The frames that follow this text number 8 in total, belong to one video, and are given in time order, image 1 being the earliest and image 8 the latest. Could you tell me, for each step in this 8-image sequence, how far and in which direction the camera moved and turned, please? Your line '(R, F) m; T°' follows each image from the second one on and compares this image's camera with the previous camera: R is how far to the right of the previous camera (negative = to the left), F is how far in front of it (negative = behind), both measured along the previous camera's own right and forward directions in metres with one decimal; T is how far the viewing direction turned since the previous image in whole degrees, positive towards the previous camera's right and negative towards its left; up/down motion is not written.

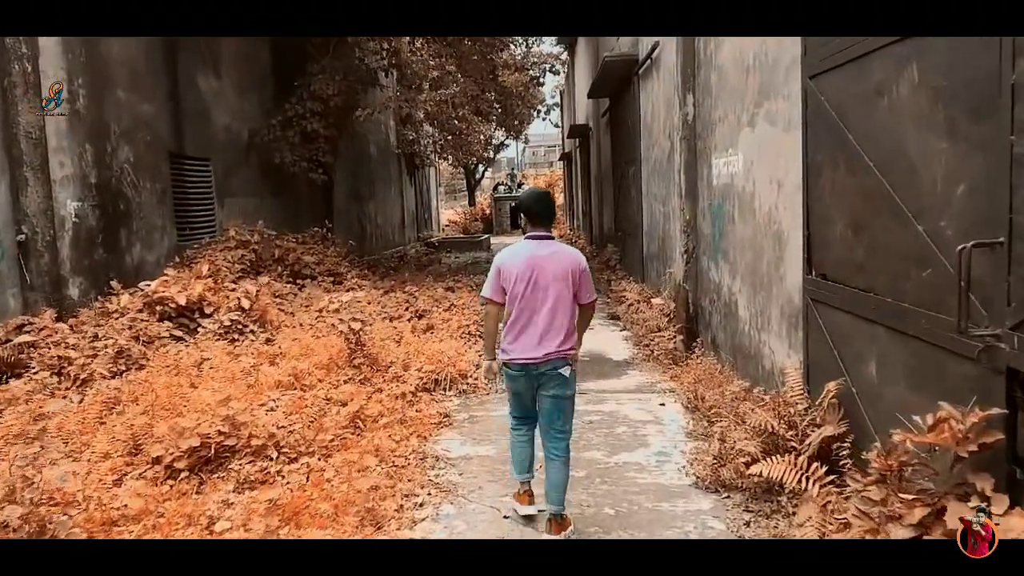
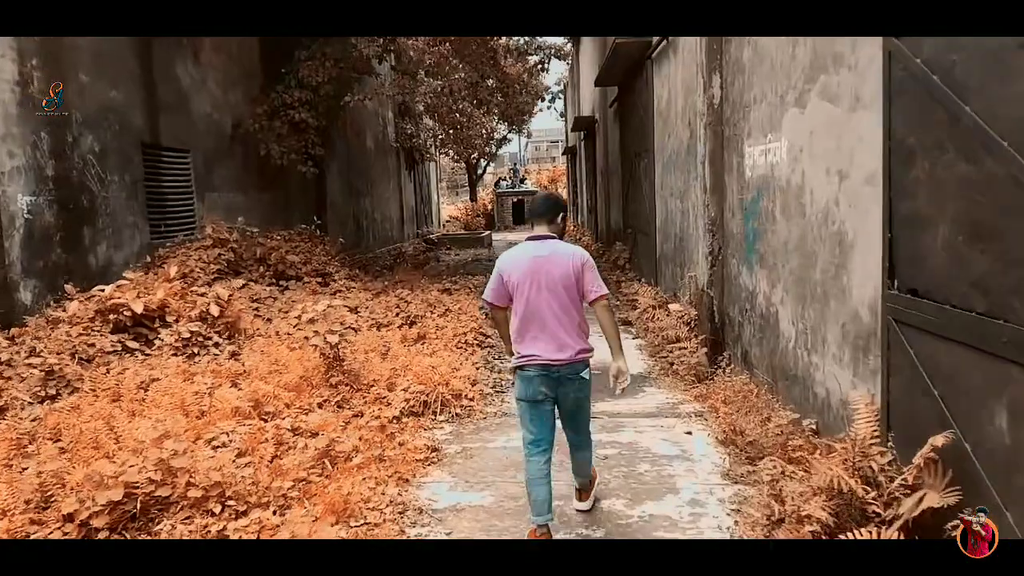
(0.0, +0.9) m; 0°
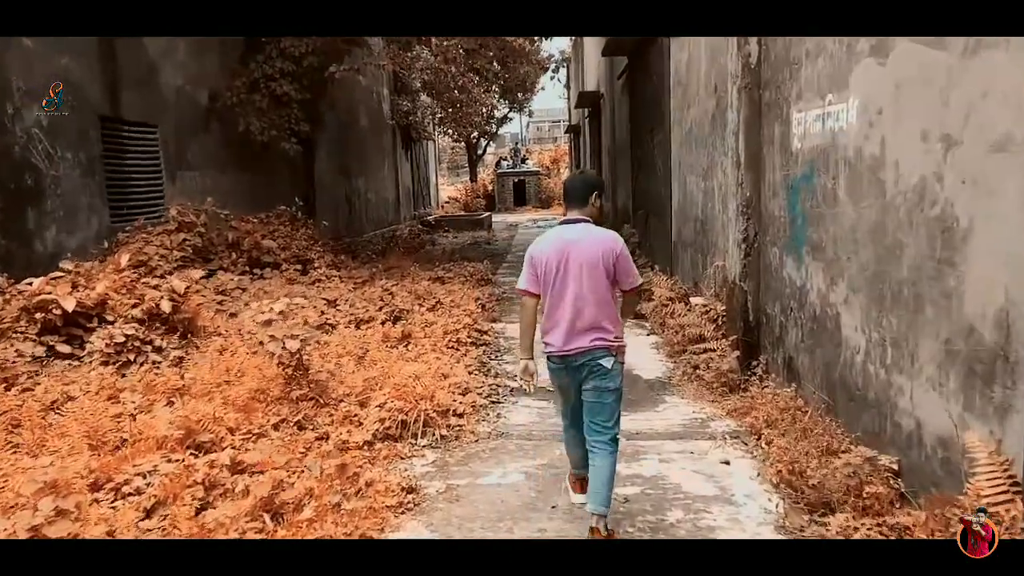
(0.0, +1.0) m; 0°
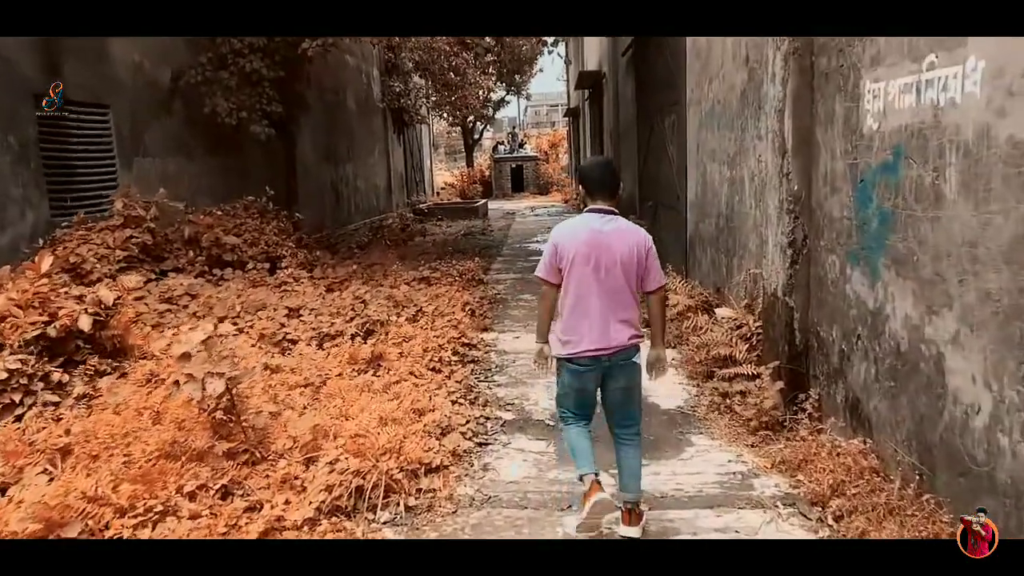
(0.0, +1.1) m; 0°
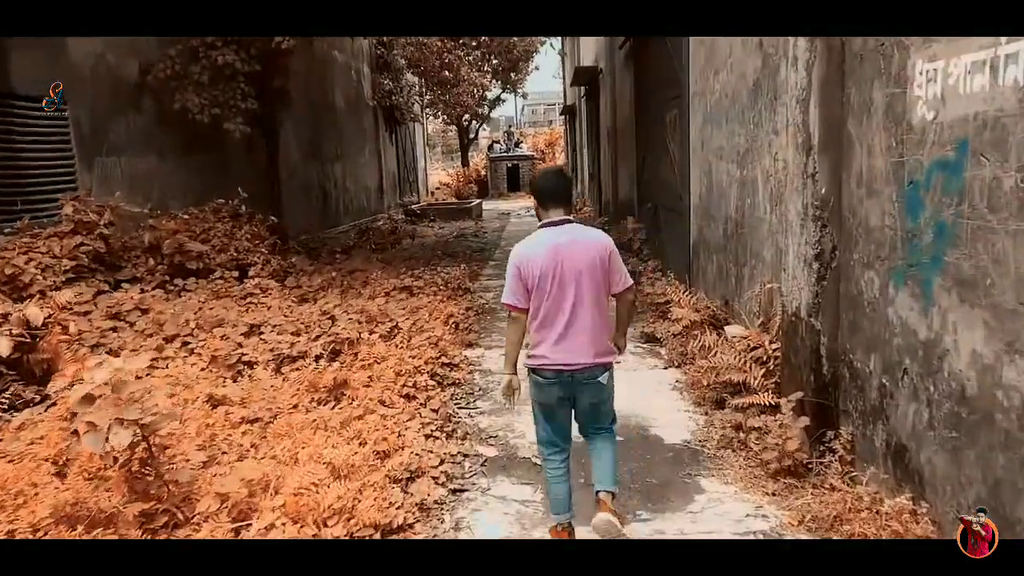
(+0.1, +0.7) m; 0°
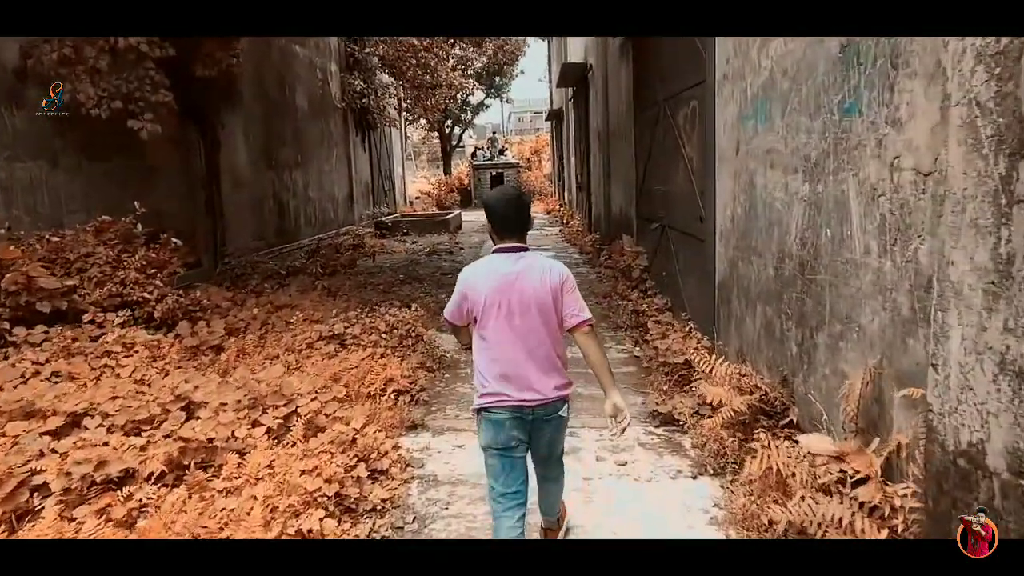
(+0.2, +1.9) m; +1°
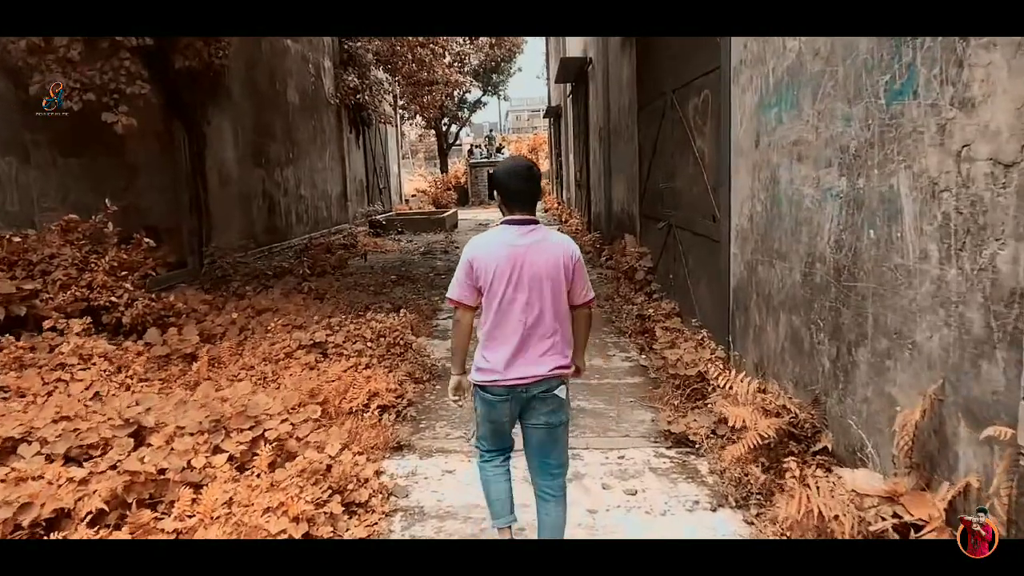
(0.0, +0.5) m; 0°
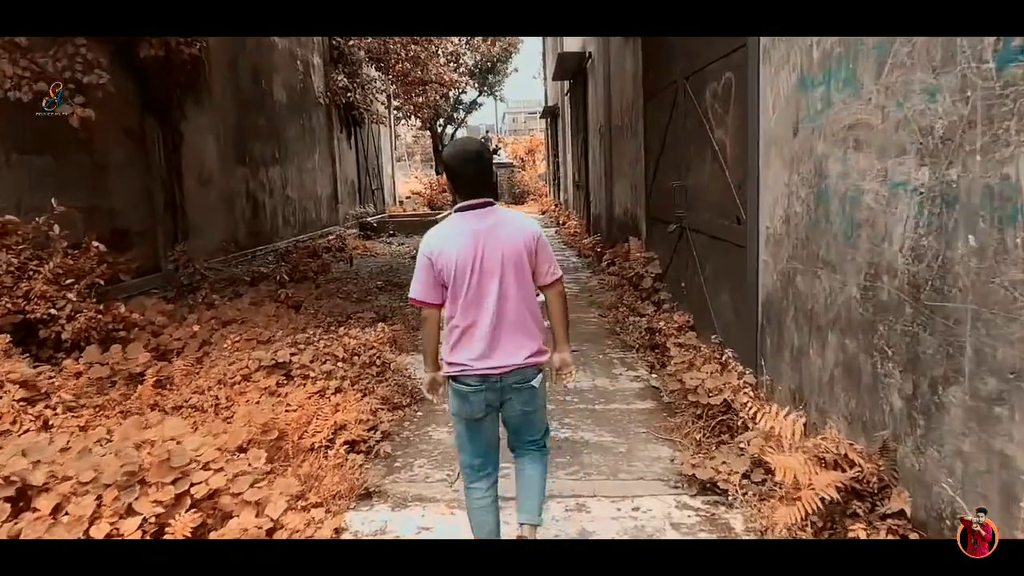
(0.0, +0.7) m; 0°
